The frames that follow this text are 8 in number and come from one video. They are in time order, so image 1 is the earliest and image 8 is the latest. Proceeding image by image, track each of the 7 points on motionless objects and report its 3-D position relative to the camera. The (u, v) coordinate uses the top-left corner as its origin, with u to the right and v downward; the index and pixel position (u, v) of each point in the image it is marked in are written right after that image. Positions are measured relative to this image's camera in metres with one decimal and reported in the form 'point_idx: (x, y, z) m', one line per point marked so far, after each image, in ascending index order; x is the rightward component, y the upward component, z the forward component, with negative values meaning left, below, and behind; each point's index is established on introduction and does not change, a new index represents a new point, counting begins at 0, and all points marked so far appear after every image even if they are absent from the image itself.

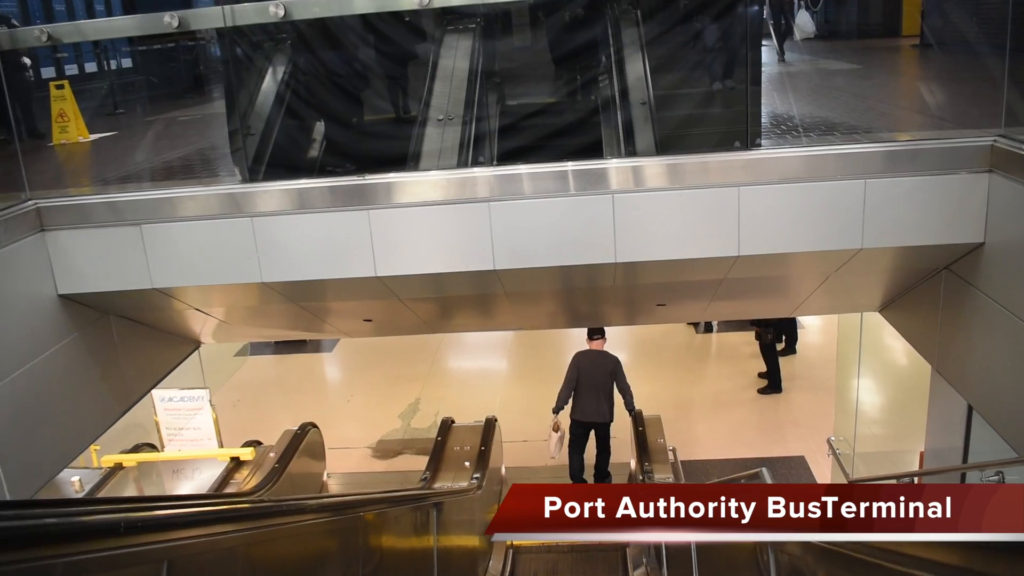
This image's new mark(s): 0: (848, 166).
0: (+1.2, +0.4, +3.6) m
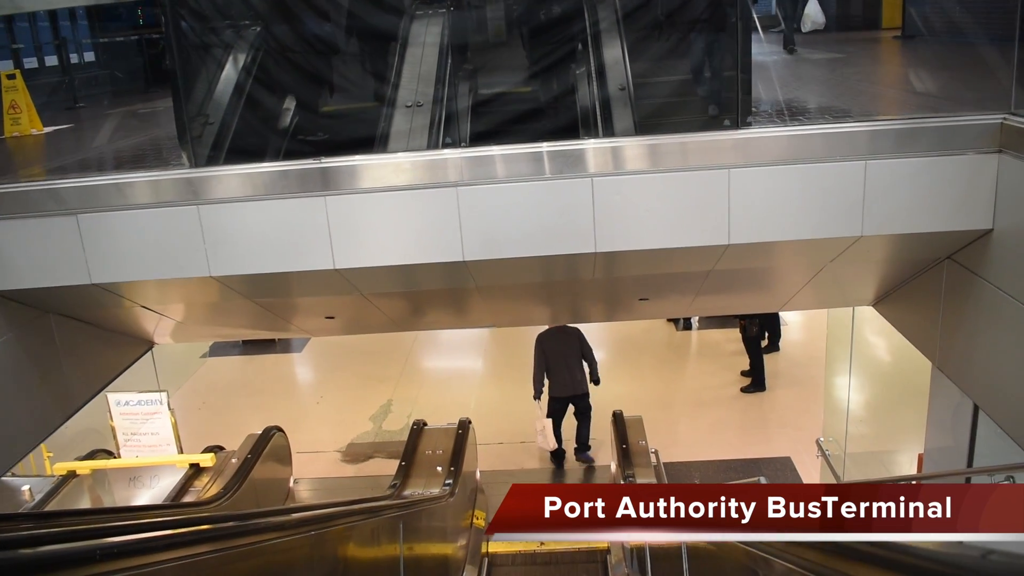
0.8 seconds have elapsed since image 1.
0: (+1.1, +0.5, +3.3) m
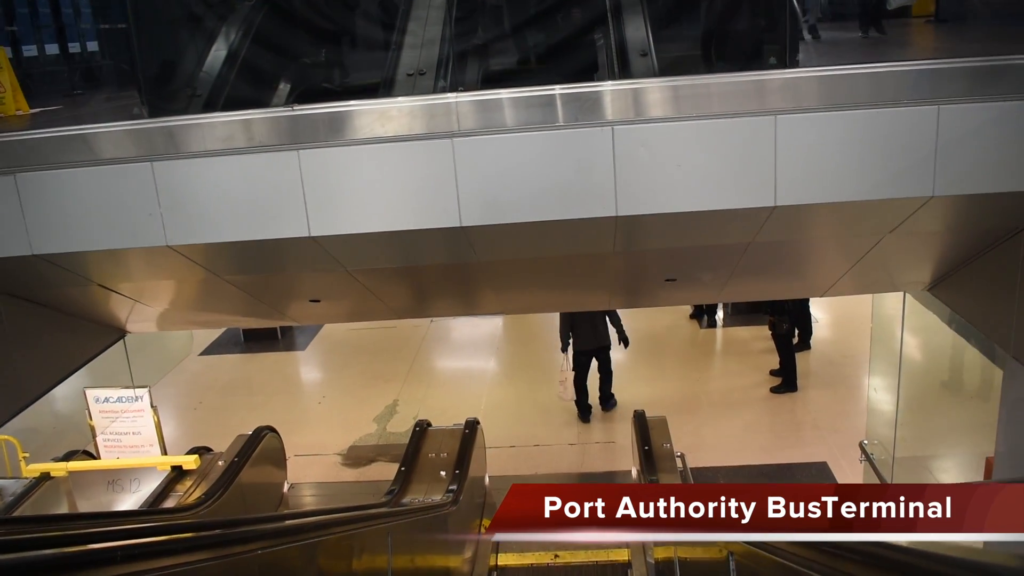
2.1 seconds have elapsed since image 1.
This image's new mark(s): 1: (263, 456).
0: (+1.1, +0.5, +2.8) m
1: (-1.4, -0.9, +5.8) m
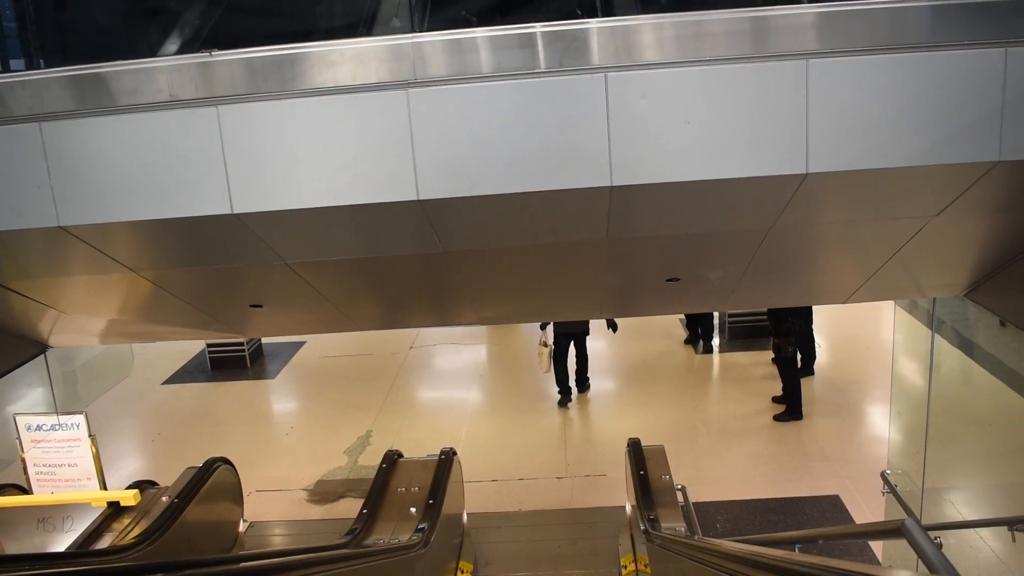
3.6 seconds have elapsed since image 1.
0: (+1.0, +0.6, +2.3) m
1: (-1.5, -1.0, +5.2) m
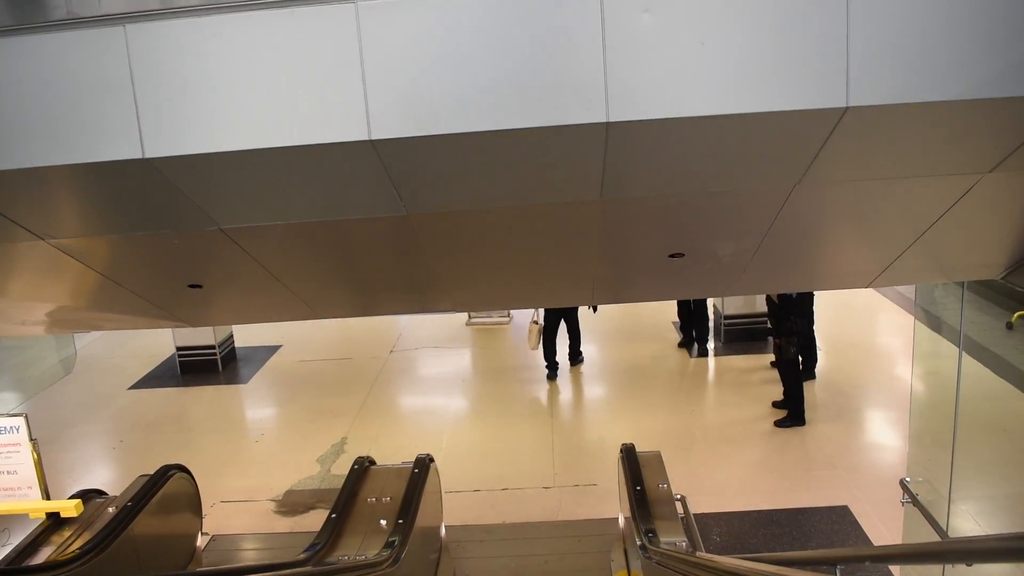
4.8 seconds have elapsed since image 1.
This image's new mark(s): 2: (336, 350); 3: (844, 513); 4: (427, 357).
0: (+1.0, +0.6, +1.9) m
1: (-1.6, -1.0, +4.7) m
2: (-1.6, -0.6, +9.6) m
3: (+1.7, -1.2, +5.4) m
4: (-0.8, -0.6, +9.1) m
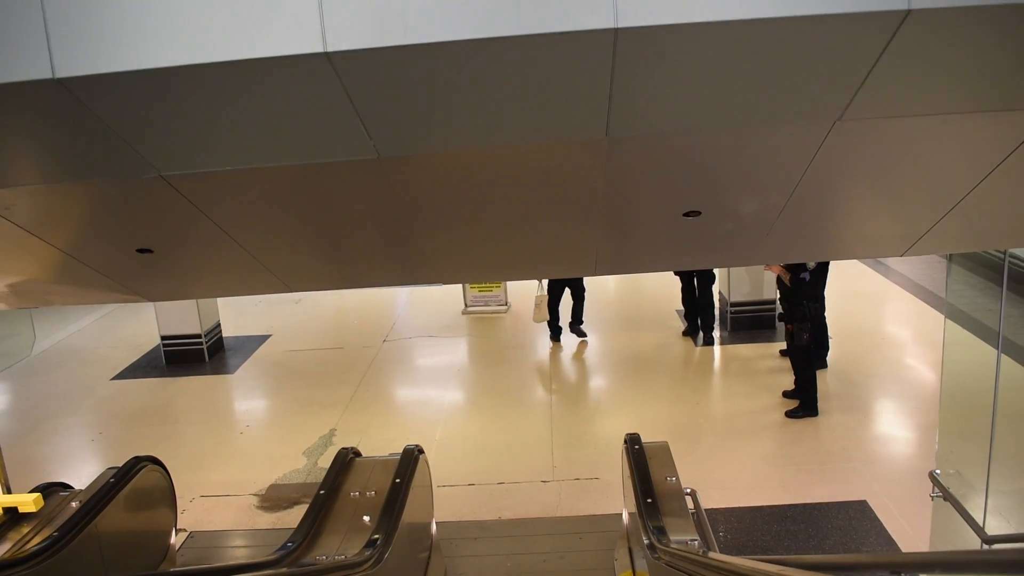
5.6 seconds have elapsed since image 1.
0: (+1.0, +0.7, +1.5) m
1: (-1.6, -0.9, +4.4) m
2: (-1.7, -0.5, +9.3) m
3: (+1.7, -1.1, +5.1) m
4: (-0.8, -0.5, +8.8) m
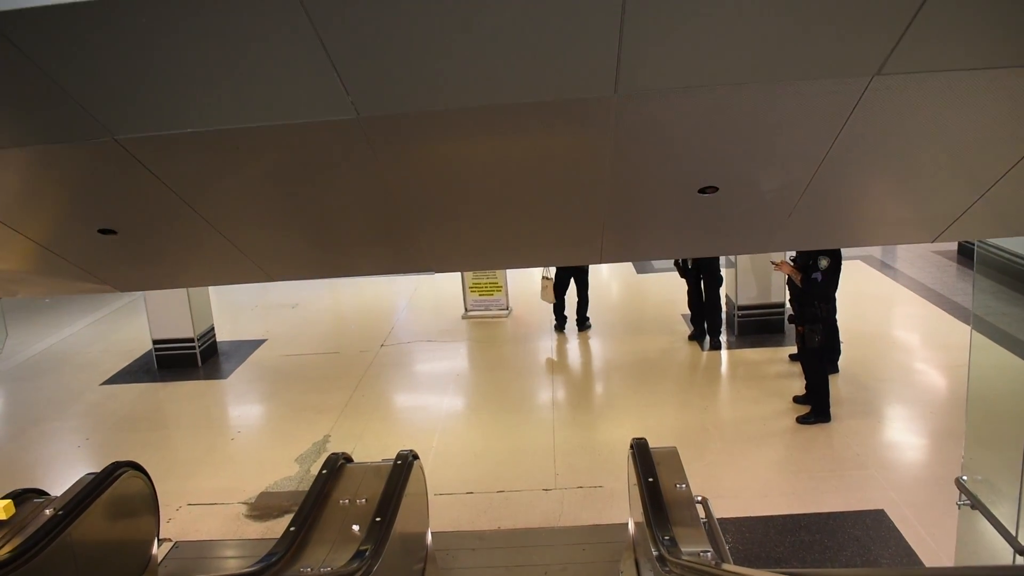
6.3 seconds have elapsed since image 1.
0: (+1.0, +0.7, +1.3) m
1: (-1.6, -0.9, +4.2) m
2: (-1.6, -0.5, +9.1) m
3: (+1.7, -1.1, +4.8) m
4: (-0.8, -0.5, +8.6) m
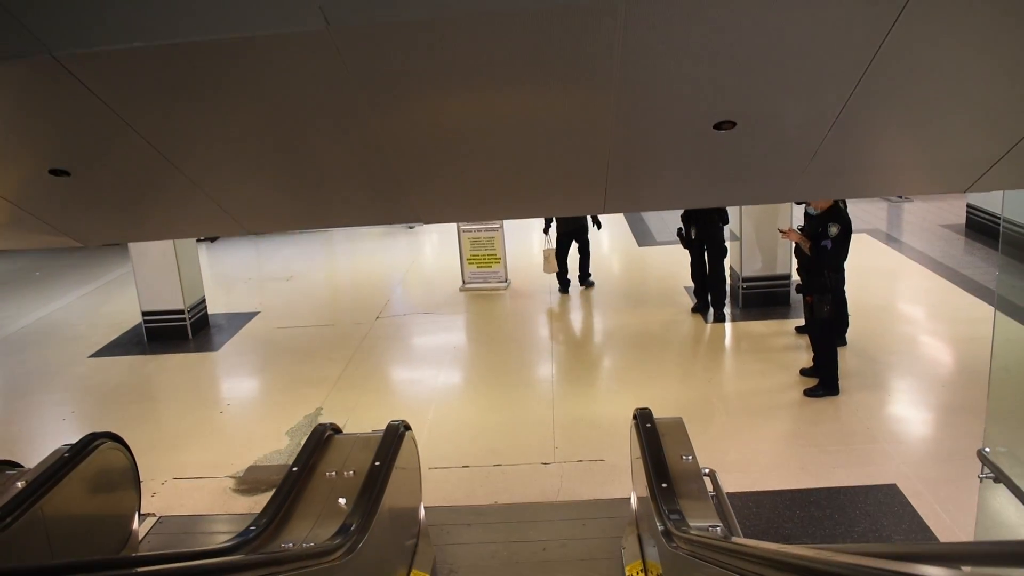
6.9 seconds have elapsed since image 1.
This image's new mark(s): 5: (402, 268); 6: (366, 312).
0: (+0.9, +0.8, +1.1) m
1: (-1.6, -0.7, +4.0) m
2: (-1.7, -0.2, +8.9) m
3: (+1.7, -0.9, +4.6) m
4: (-0.8, -0.3, +8.4) m
5: (-1.1, +0.2, +10.4) m
6: (-1.2, -0.2, +8.9) m
